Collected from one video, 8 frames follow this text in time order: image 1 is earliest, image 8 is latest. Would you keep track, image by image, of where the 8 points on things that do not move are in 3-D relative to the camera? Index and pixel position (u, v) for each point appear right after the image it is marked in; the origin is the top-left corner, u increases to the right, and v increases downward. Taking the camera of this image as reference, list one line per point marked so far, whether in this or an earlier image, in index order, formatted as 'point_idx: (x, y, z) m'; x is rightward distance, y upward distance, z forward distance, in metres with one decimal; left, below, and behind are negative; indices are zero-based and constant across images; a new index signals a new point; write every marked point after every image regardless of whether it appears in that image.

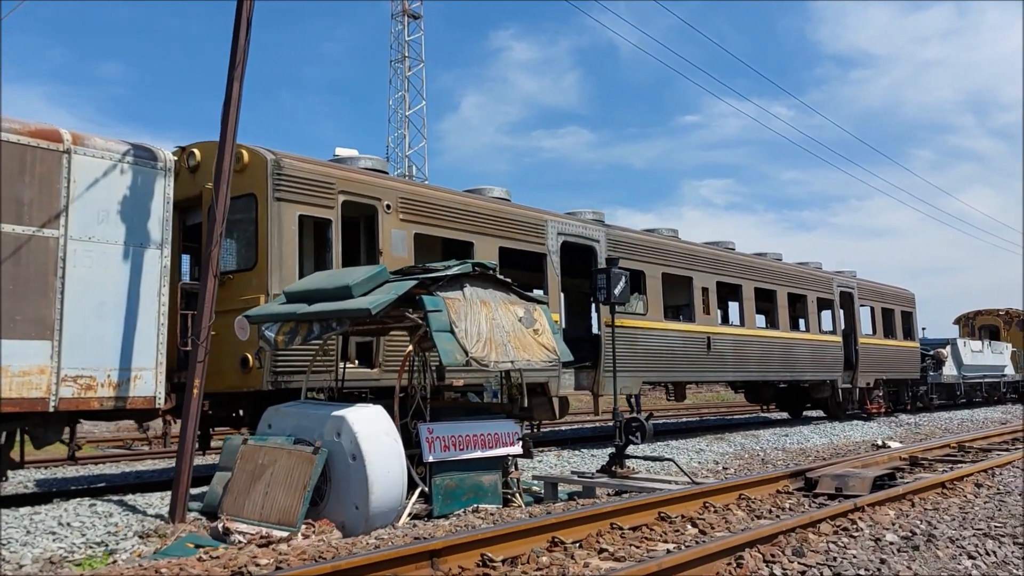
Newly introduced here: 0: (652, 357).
0: (+2.3, -1.1, +13.7) m
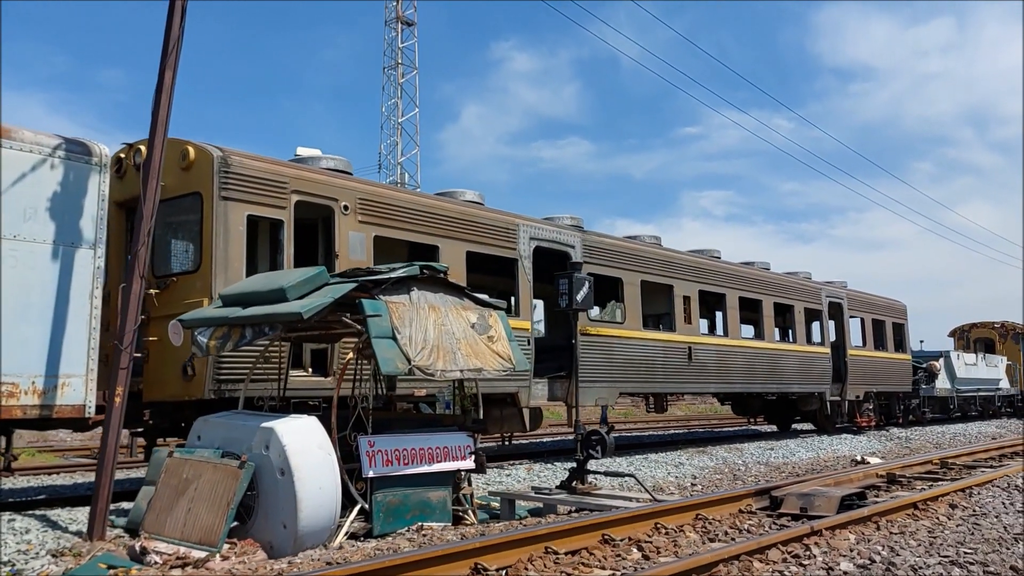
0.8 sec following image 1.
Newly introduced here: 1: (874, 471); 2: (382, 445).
0: (+1.9, -1.3, +13.3) m
1: (+3.6, -1.8, +8.4) m
2: (-1.0, -1.2, +6.6) m
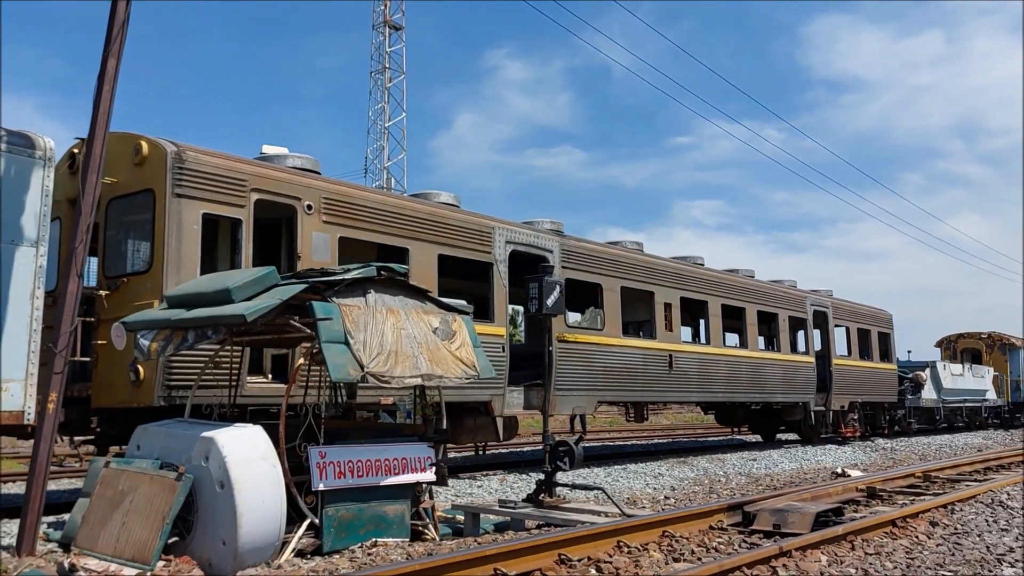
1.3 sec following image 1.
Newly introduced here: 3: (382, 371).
0: (+1.5, -1.3, +13.0) m
1: (+3.3, -1.9, +8.1) m
2: (-1.3, -1.2, +6.2) m
3: (-1.0, -0.6, +6.1) m
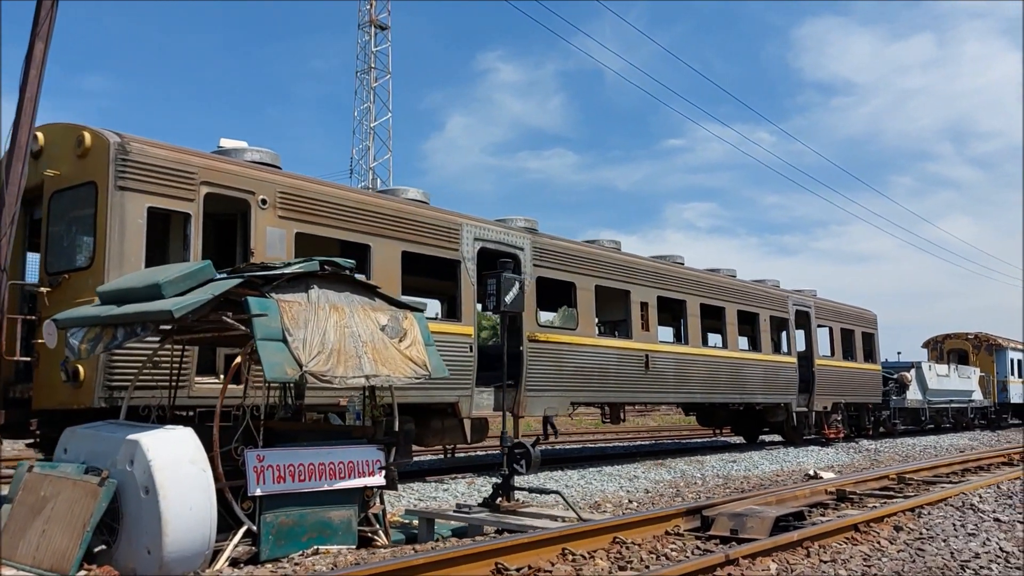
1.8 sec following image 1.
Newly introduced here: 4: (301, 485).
0: (+1.1, -1.3, +12.7) m
1: (+2.9, -1.8, +7.8) m
2: (-1.7, -1.2, +5.9) m
3: (-1.3, -0.6, +5.8) m
4: (-1.5, -1.4, +6.1) m
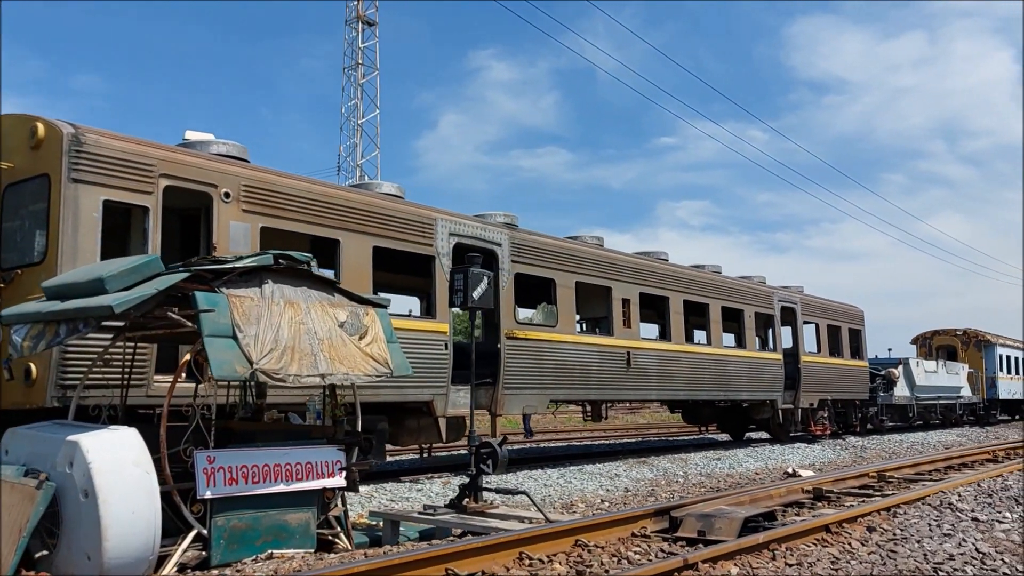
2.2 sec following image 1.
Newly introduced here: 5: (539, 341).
0: (+0.7, -1.3, +12.5) m
1: (+2.6, -1.8, +7.6) m
2: (-2.0, -1.2, +5.7) m
3: (-1.6, -0.5, +5.6) m
4: (-1.8, -1.4, +5.9) m
5: (+0.4, -0.8, +12.1) m
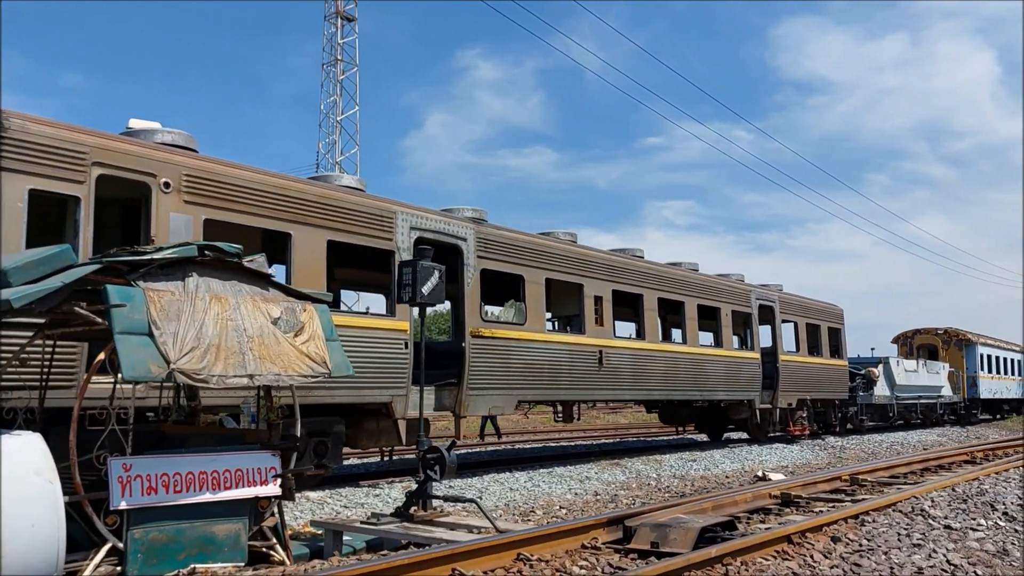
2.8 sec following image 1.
0: (+0.3, -1.2, +12.1) m
1: (+2.2, -1.7, +7.3) m
2: (-2.3, -1.1, +5.3) m
3: (-2.0, -0.5, +5.2) m
4: (-2.2, -1.3, +5.4) m
5: (-0.1, -0.7, +11.7) m
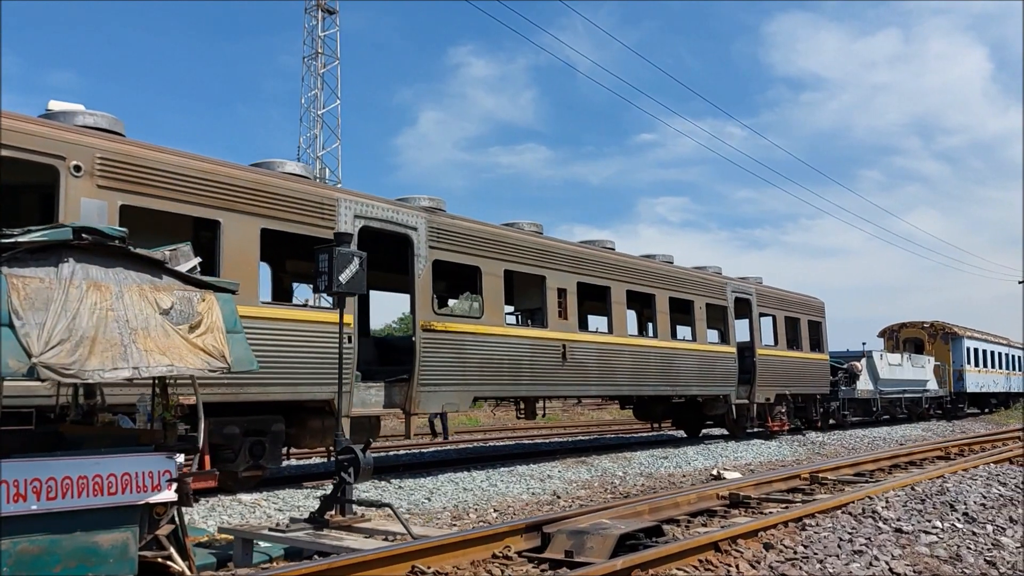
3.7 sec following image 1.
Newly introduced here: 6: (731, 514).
0: (-0.3, -1.1, +11.7) m
1: (+1.6, -1.6, +6.8) m
2: (-2.9, -1.1, +4.8) m
3: (-2.5, -0.4, +4.7) m
4: (-2.7, -1.3, +4.9) m
5: (-0.7, -0.6, +11.3) m
6: (+1.7, -1.7, +6.4) m
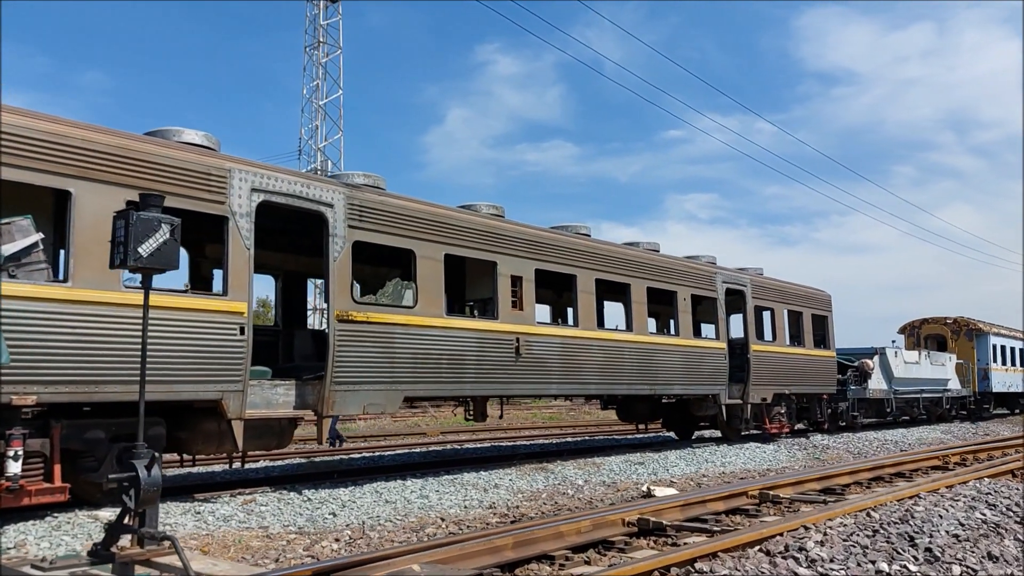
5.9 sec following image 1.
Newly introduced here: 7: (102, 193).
0: (-1.1, -0.9, +10.4) m
1: (+0.7, -1.5, +5.5) m
2: (-3.9, -0.9, +3.6) m
3: (-3.5, -0.3, +3.5) m
4: (-3.7, -1.1, +3.8) m
5: (-1.5, -0.4, +10.0) m
6: (+0.7, -1.5, +5.1) m
7: (-3.6, +0.8, +7.5) m
